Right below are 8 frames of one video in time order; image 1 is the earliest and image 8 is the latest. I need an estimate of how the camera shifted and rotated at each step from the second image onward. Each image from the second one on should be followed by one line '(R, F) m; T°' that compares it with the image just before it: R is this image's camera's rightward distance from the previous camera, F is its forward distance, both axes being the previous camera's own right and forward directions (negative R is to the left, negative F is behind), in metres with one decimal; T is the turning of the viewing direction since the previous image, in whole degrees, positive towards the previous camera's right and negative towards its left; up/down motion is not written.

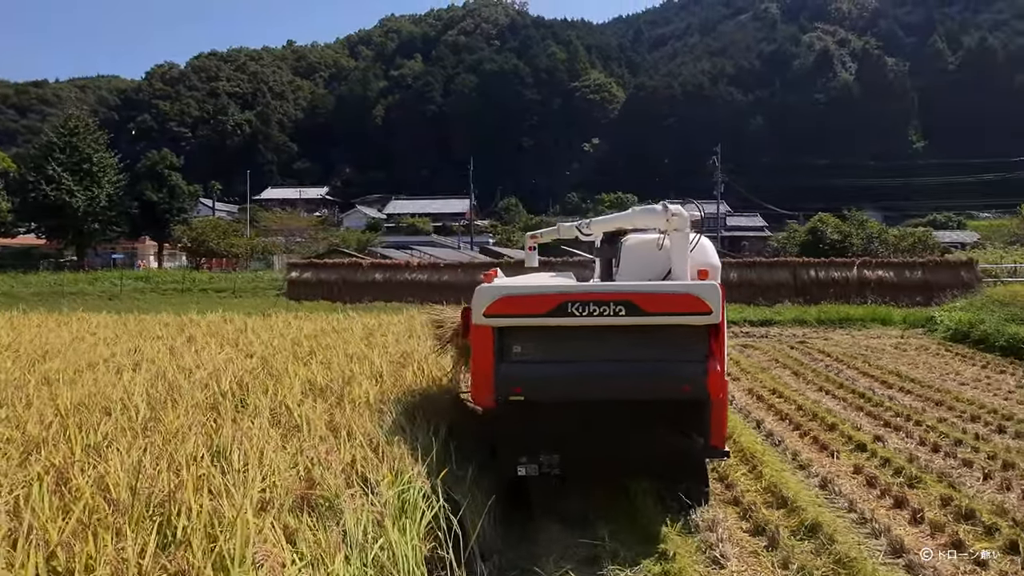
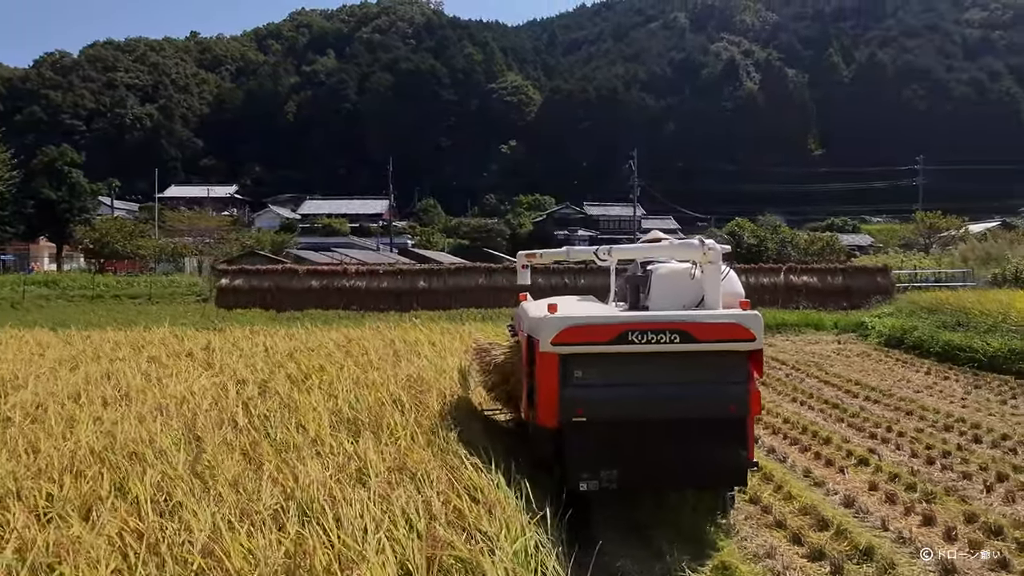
(-0.6, +0.1) m; +7°
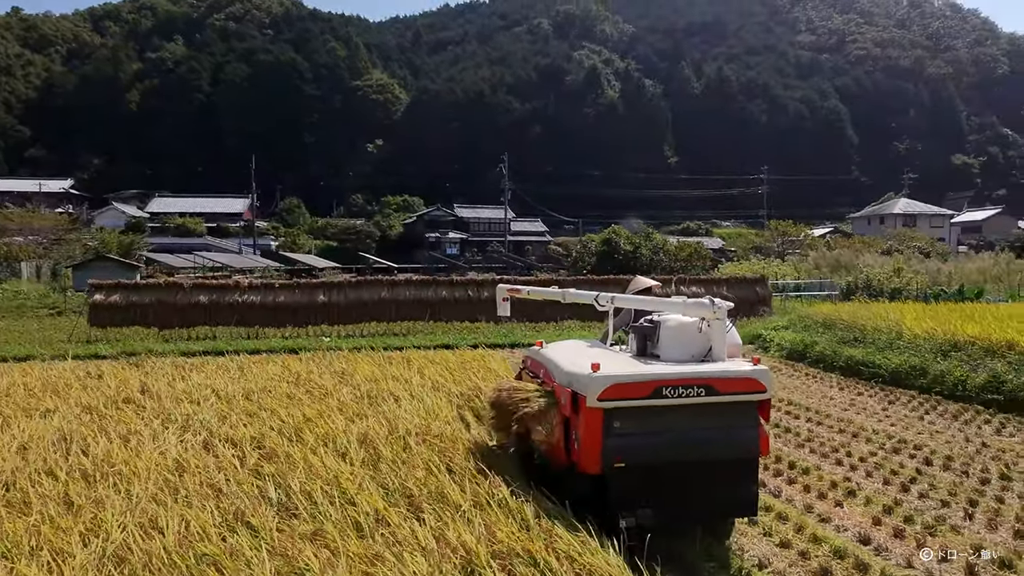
(-0.9, +0.1) m; +11°
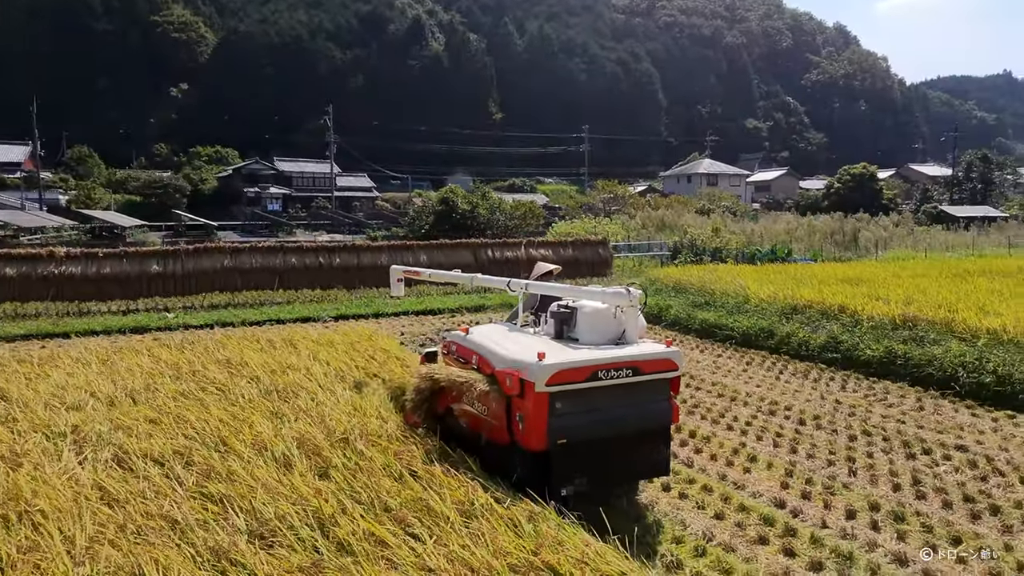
(-0.7, +0.1) m; +14°
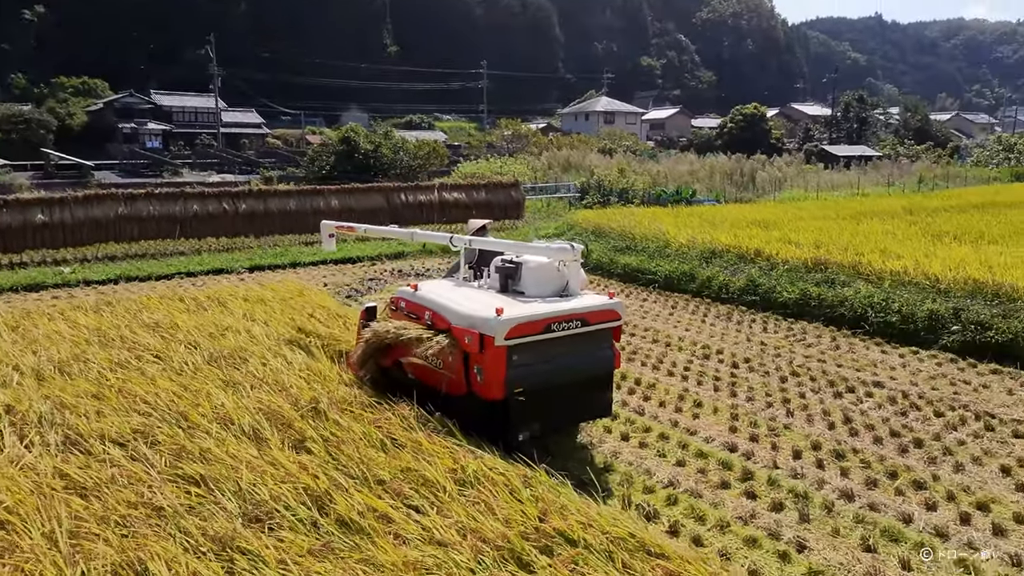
(-0.4, 0.0) m; +8°
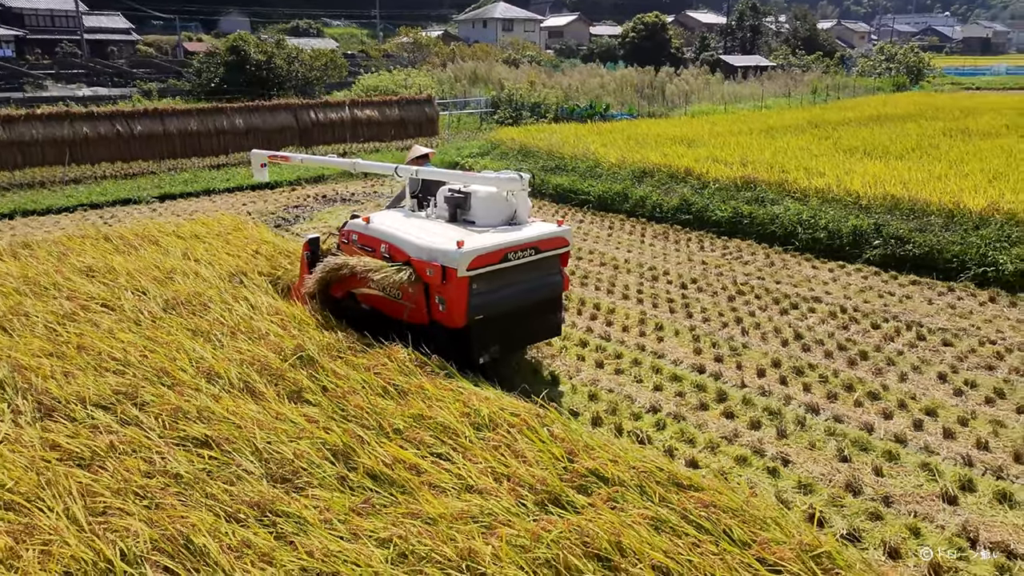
(-0.5, +0.1) m; +8°
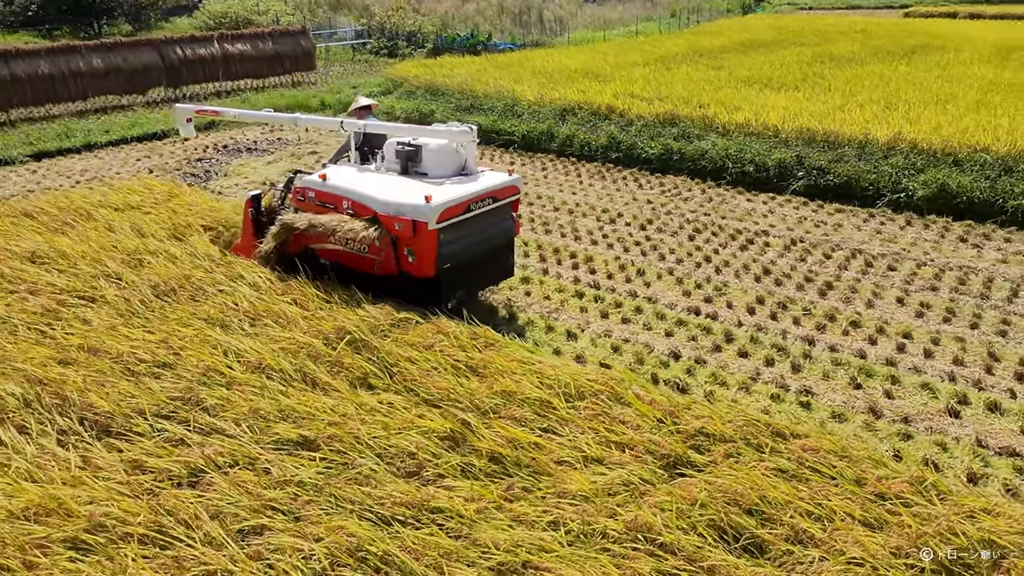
(-1.0, +0.1) m; +11°
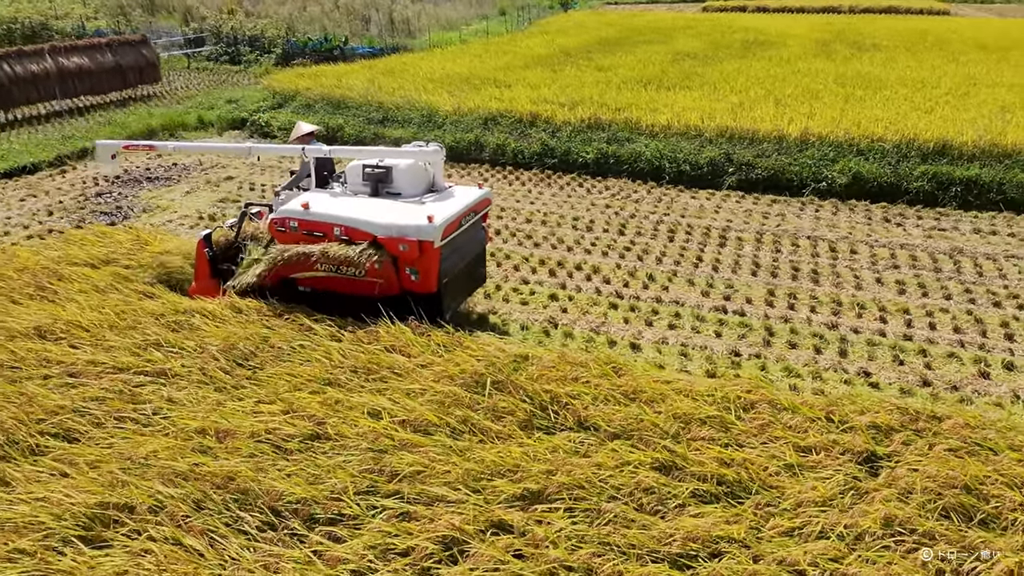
(-1.6, +0.1) m; +14°
